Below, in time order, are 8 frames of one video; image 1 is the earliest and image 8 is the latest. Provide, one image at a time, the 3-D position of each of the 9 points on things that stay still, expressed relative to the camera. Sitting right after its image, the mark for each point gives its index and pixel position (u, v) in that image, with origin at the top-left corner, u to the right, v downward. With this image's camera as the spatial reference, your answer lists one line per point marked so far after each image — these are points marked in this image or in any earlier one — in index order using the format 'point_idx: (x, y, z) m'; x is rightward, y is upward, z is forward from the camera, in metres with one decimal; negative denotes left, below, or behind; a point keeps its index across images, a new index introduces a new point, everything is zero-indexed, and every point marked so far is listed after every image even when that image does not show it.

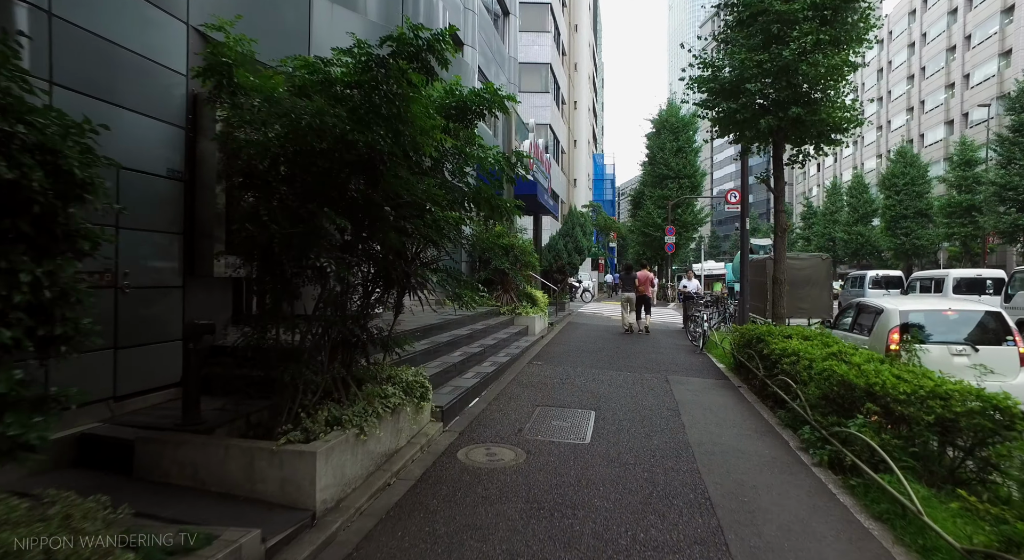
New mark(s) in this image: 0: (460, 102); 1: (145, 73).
0: (-0.4, +1.6, +4.8) m
1: (-2.9, +1.6, +4.2) m
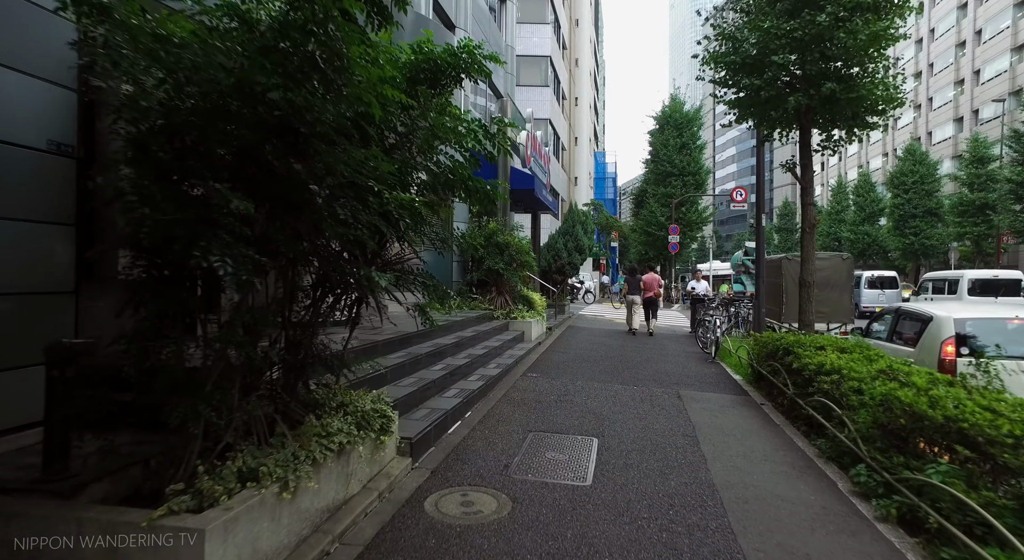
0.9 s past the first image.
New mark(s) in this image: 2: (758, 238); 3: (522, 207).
0: (-0.6, +1.5, +3.9) m
1: (-3.0, +1.6, +3.3) m
2: (+5.0, +0.9, +11.0) m
3: (+0.3, +2.2, +16.4) m
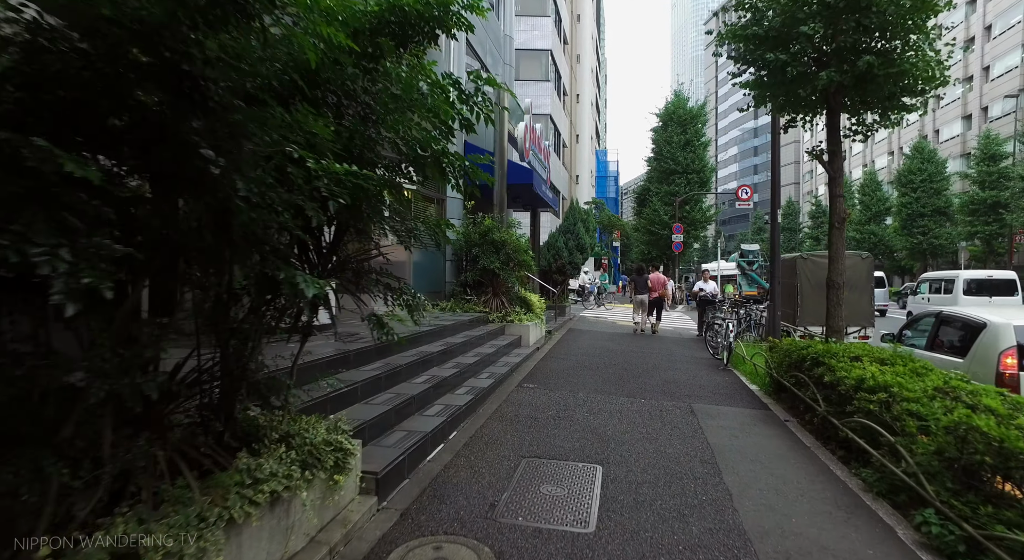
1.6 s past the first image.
0: (-0.7, +1.5, +3.1) m
1: (-3.1, +1.6, +2.5) m
2: (+4.9, +0.8, +10.2) m
3: (+0.2, +2.2, +15.6) m
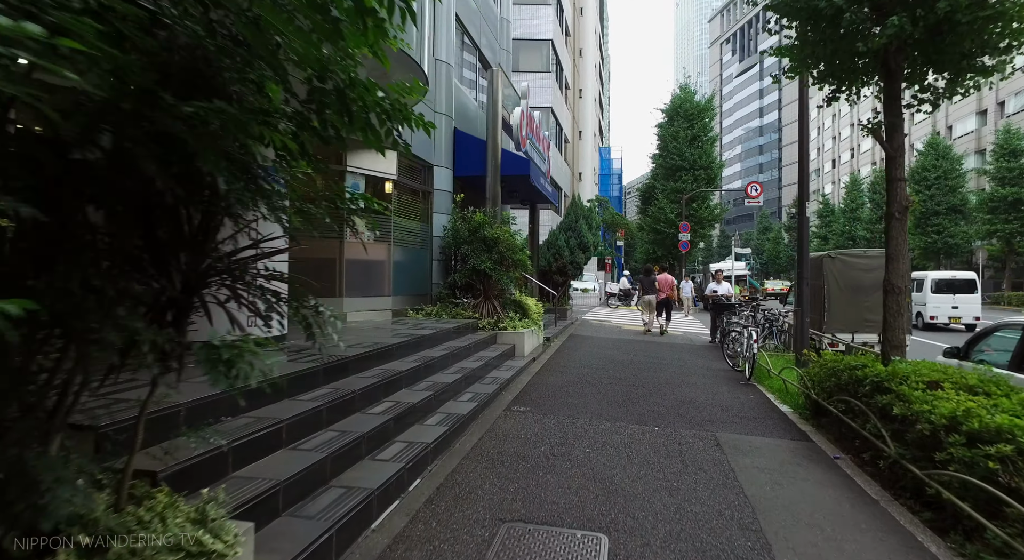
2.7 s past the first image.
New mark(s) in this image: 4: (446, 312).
0: (-0.8, +1.5, +1.9) m
1: (-3.2, +1.6, +1.4) m
2: (+4.8, +0.8, +9.0) m
3: (+0.1, +2.2, +14.5) m
4: (-1.2, -0.6, +10.0) m
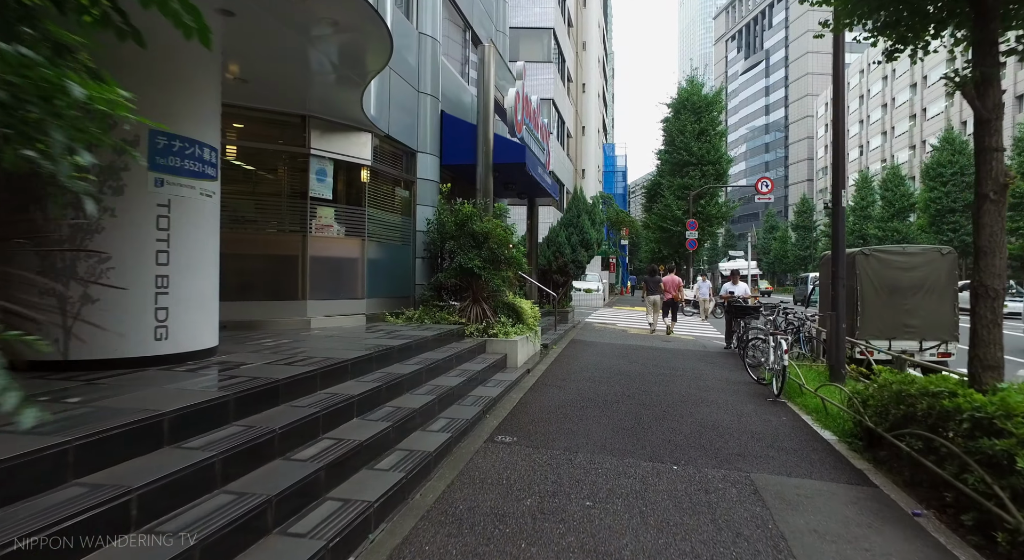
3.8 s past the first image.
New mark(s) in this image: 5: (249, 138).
0: (-1.0, +1.5, +0.8) m
1: (-3.4, +1.5, +0.2) m
2: (+4.6, +0.8, +7.8) m
3: (0.0, +2.2, +13.3) m
4: (-1.3, -0.6, +8.8) m
5: (-3.6, +2.0, +7.5) m
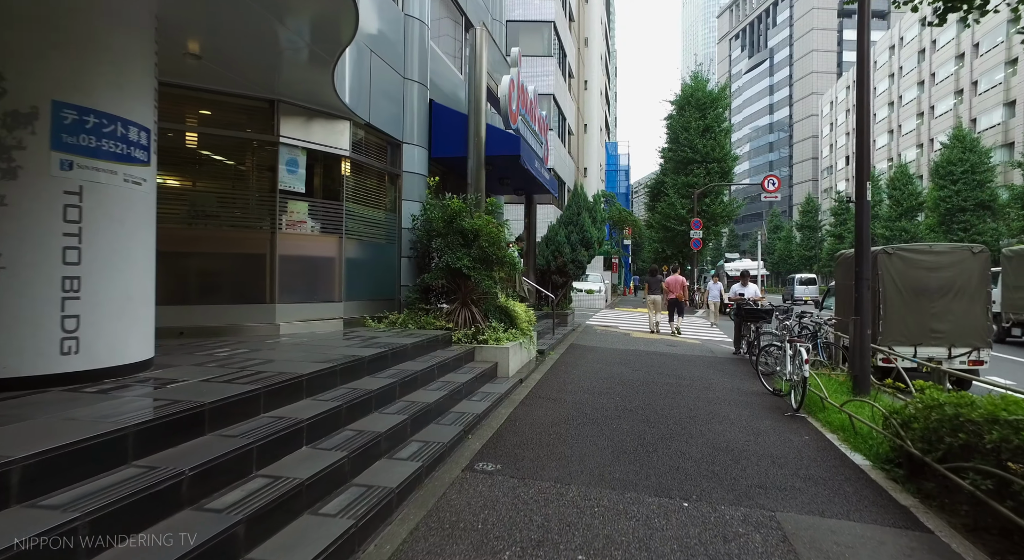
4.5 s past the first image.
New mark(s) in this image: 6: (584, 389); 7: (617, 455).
0: (-1.2, +1.5, 0.0) m
1: (-3.6, +1.5, -0.5) m
2: (+4.5, +0.8, +7.1) m
3: (-0.1, +2.2, +12.6) m
4: (-1.5, -0.6, +8.1) m
5: (-3.7, +1.9, +6.8) m
6: (+1.0, -1.5, +7.3) m
7: (+0.9, -1.5, +4.7) m
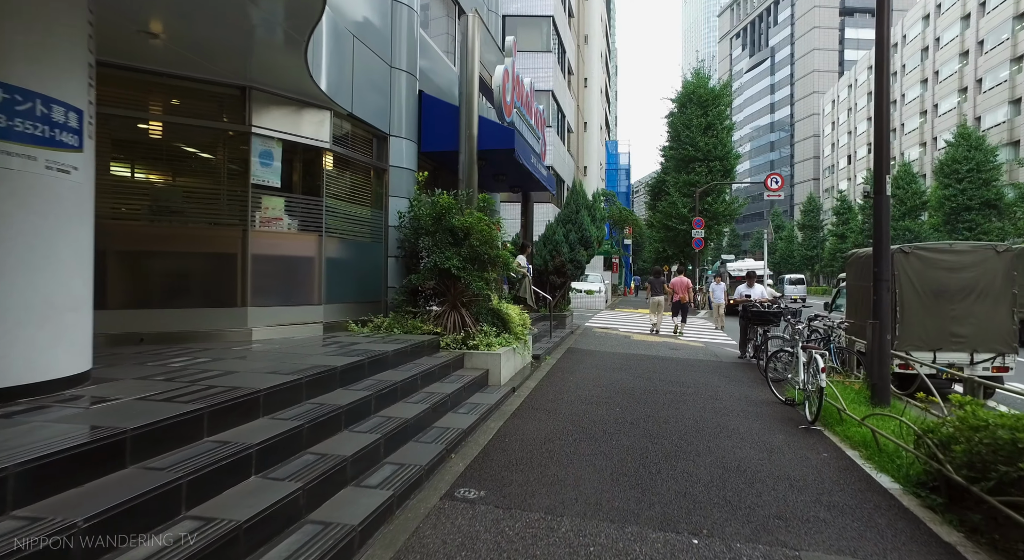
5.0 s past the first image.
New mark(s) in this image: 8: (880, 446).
0: (-1.3, +1.5, -0.5) m
1: (-3.7, +1.5, -1.0) m
2: (+4.4, +0.8, +6.6) m
3: (-0.2, +2.1, +12.1) m
4: (-1.6, -0.6, +7.6) m
5: (-3.8, +1.9, +6.3) m
6: (+0.9, -1.5, +6.8) m
7: (+0.8, -1.5, +4.2) m
8: (+3.3, -1.5, +4.9) m
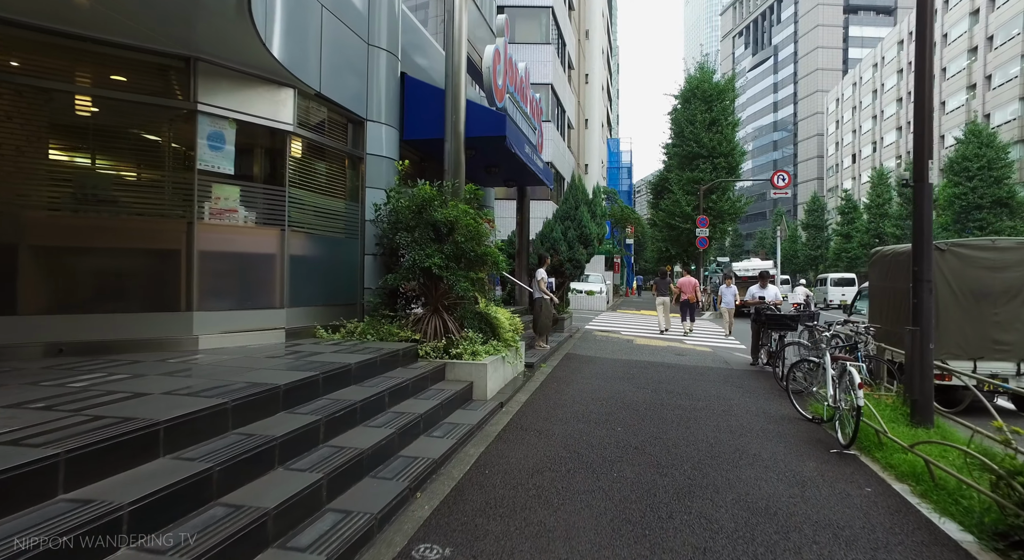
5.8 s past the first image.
0: (-1.4, +1.5, -1.3) m
1: (-3.9, +1.5, -1.8) m
2: (+4.3, +0.8, +5.7) m
3: (-0.3, +2.1, +11.2) m
4: (-1.7, -0.6, +6.8) m
5: (-4.0, +1.9, +5.5) m
6: (+0.7, -1.5, +6.0) m
7: (+0.7, -1.5, +3.4) m
8: (+3.2, -1.5, +4.1) m
